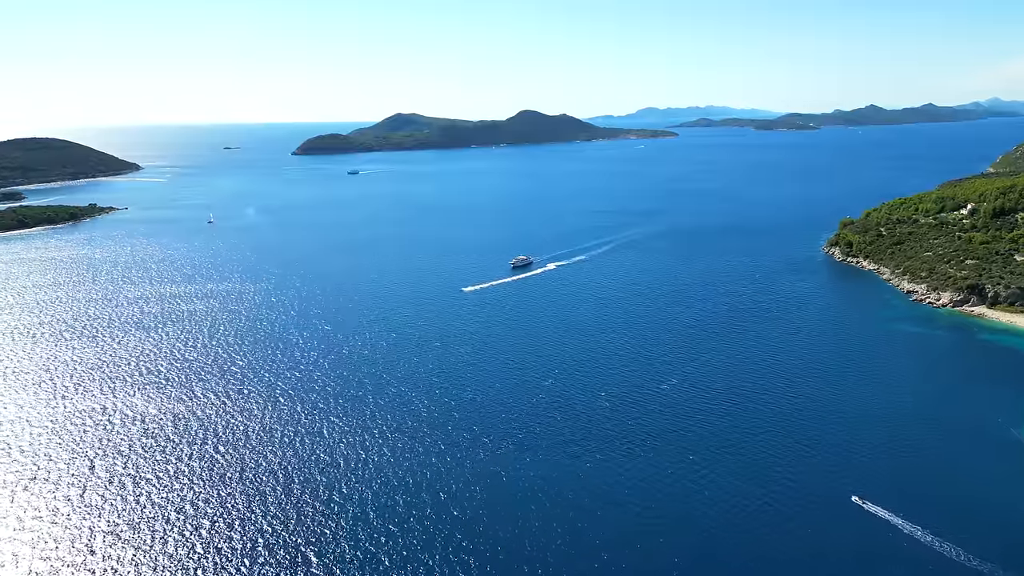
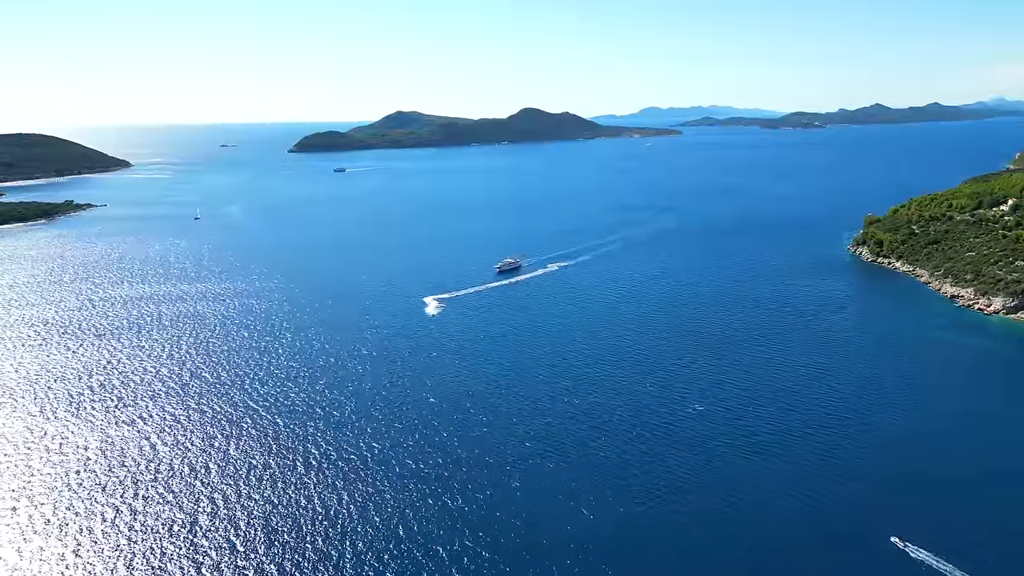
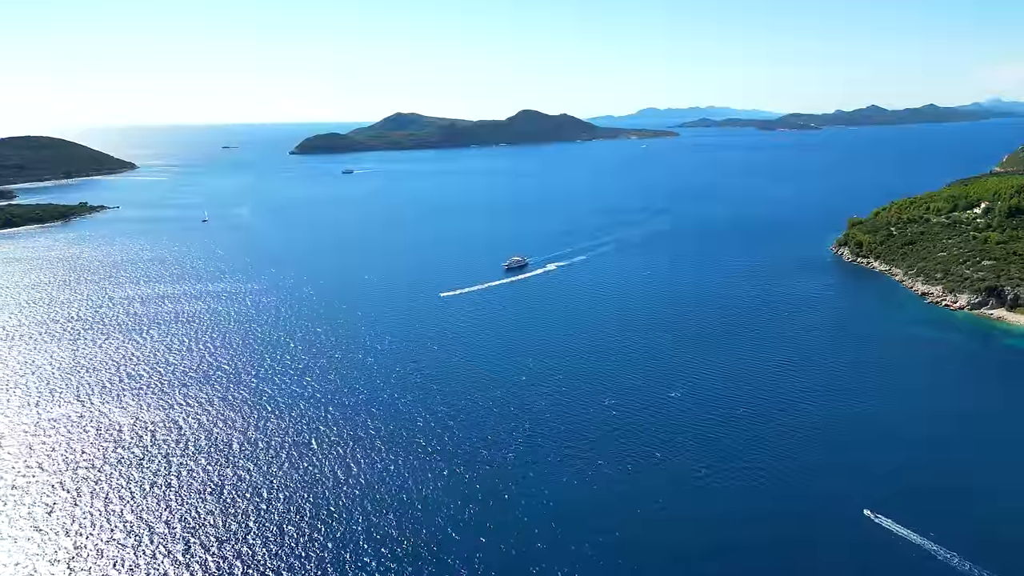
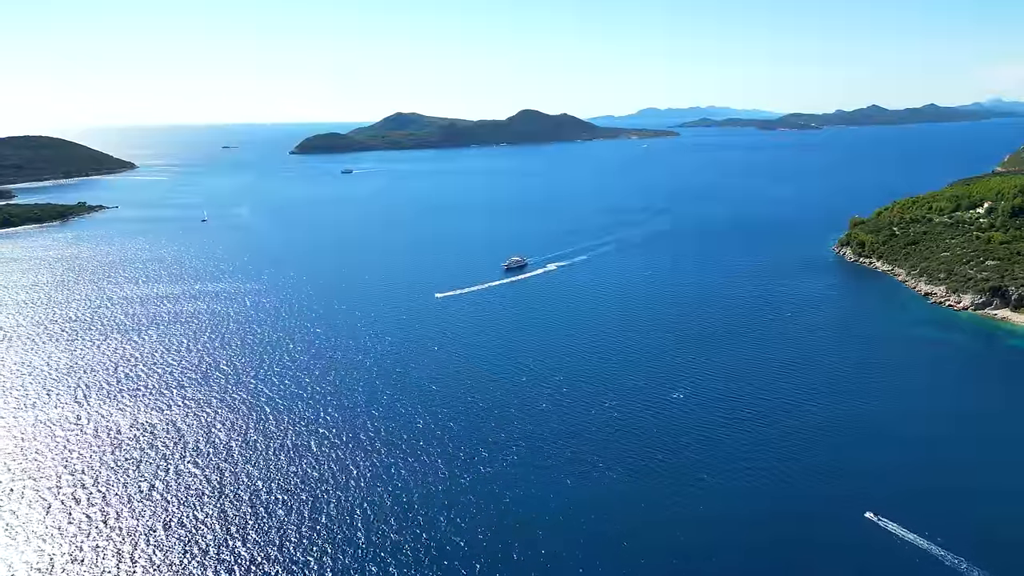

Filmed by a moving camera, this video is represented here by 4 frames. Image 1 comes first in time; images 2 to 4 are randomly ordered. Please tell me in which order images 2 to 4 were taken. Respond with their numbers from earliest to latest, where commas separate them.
3, 4, 2
